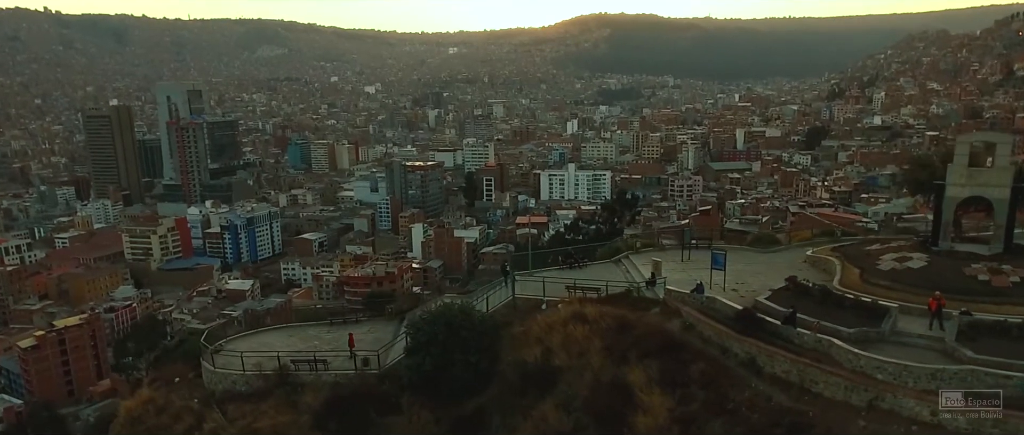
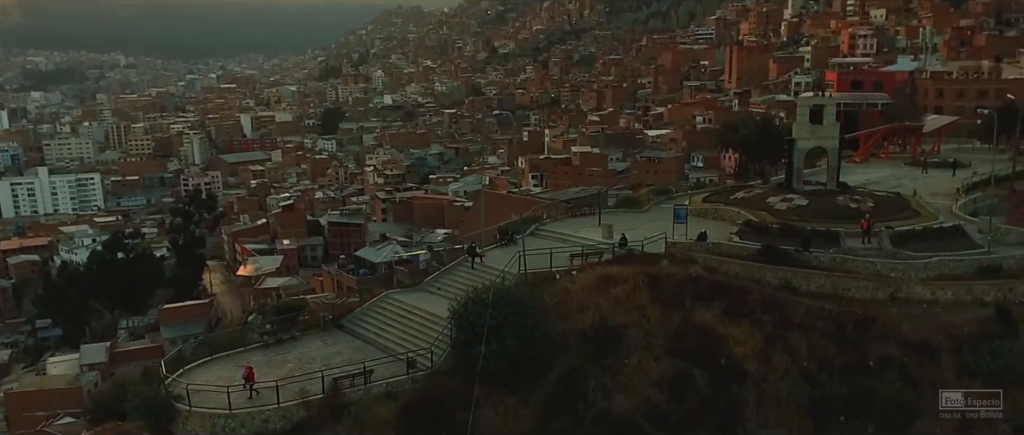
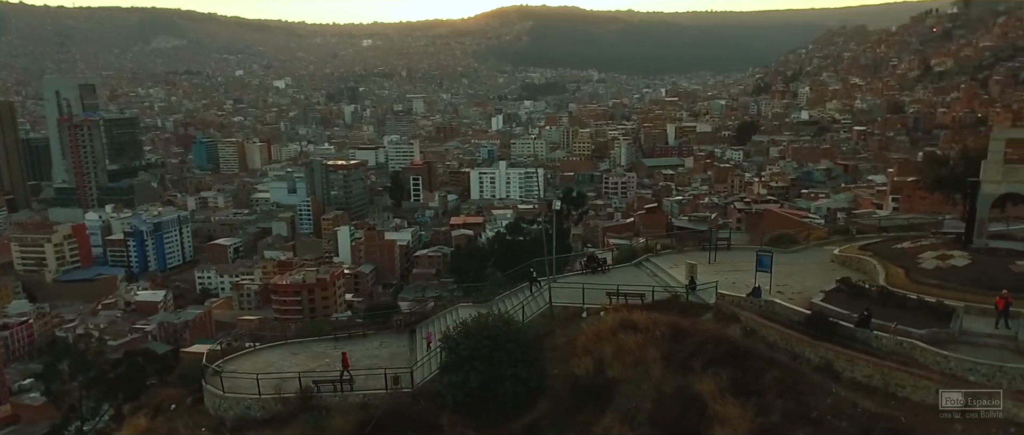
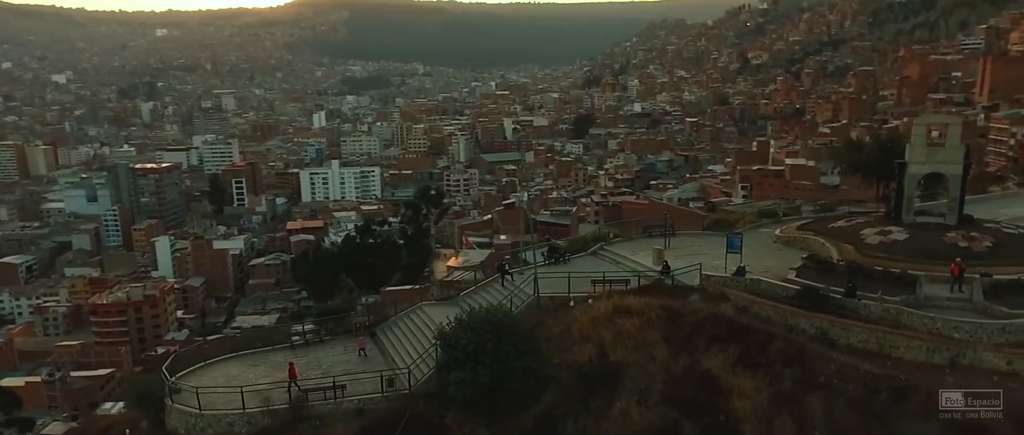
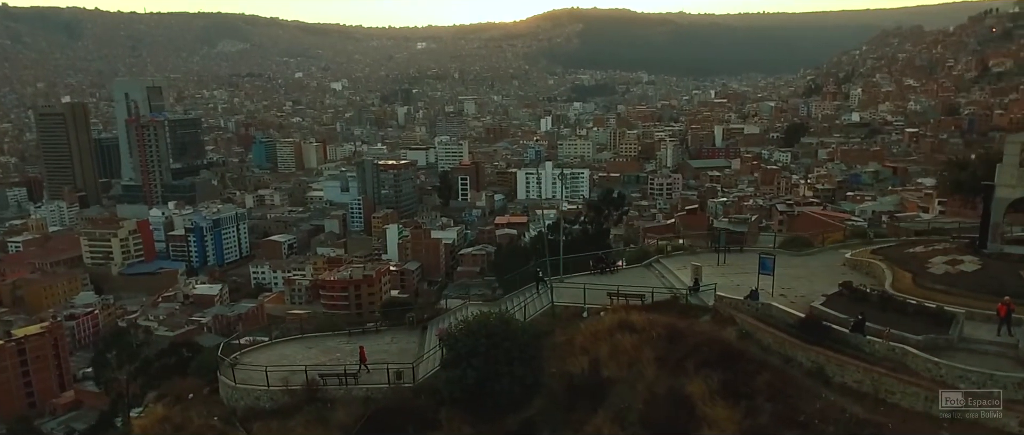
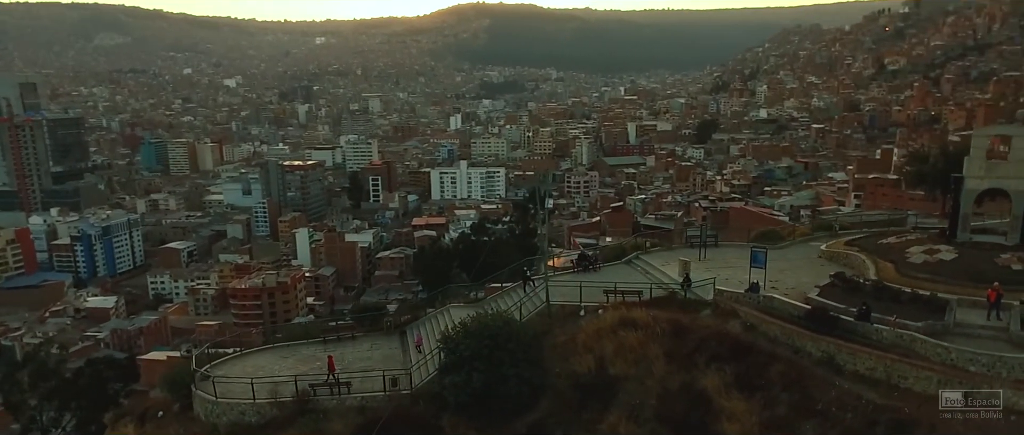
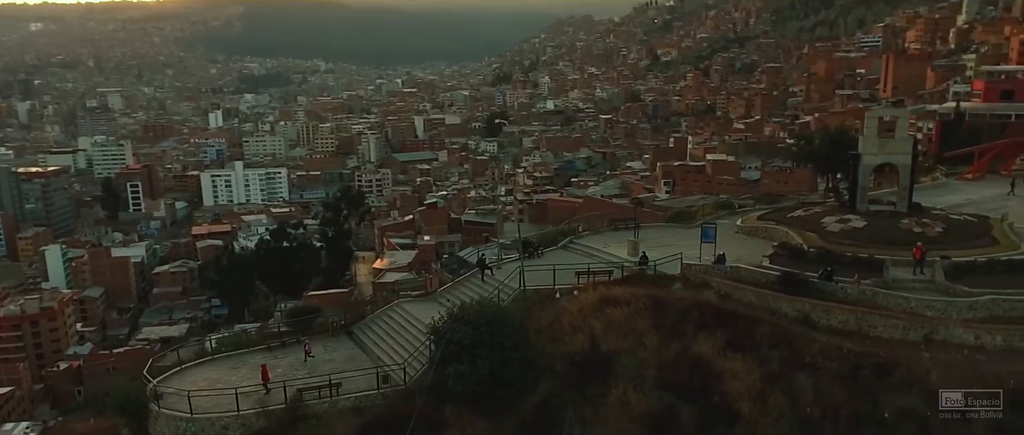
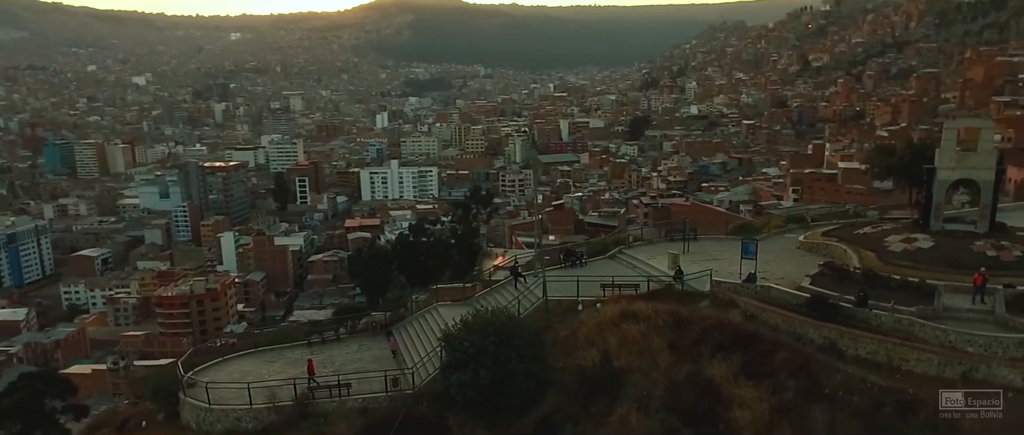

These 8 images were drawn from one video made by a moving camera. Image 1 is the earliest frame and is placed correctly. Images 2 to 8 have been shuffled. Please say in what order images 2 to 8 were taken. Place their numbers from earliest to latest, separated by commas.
5, 3, 6, 8, 4, 7, 2
